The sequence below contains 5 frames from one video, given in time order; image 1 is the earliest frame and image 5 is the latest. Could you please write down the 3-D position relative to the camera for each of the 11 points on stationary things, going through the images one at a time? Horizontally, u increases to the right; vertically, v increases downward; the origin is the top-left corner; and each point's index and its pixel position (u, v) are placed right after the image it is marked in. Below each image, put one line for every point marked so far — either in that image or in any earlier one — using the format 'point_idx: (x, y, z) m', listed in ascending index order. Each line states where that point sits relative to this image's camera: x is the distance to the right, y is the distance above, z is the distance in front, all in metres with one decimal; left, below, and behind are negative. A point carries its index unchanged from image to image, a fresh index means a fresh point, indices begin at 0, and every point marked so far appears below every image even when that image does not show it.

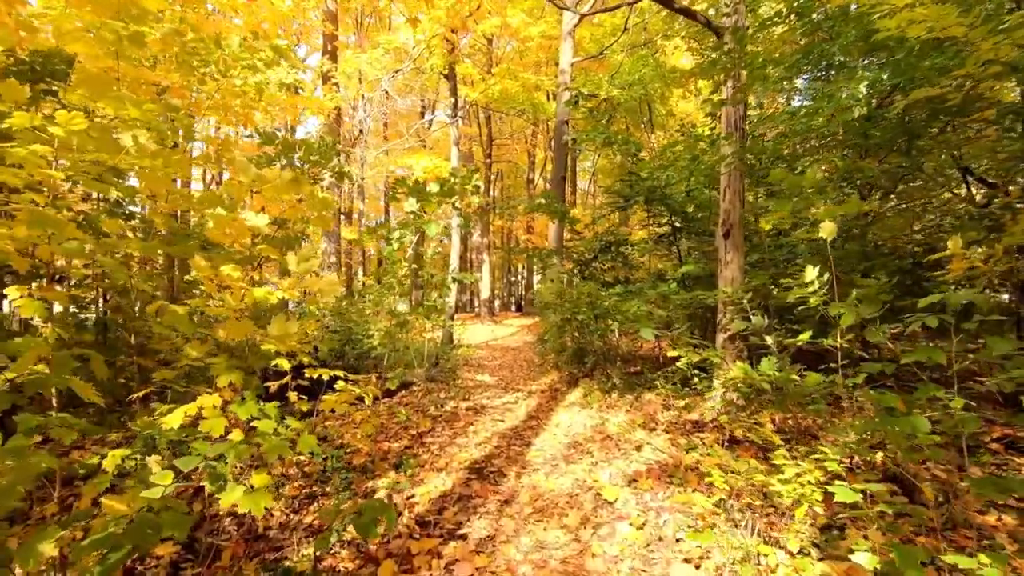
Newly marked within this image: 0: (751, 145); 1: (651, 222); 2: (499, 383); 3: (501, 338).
0: (+2.1, +1.2, +4.9) m
1: (+2.0, +0.9, +7.8) m
2: (-0.2, -1.4, +8.3) m
3: (-0.3, -1.2, +13.6) m
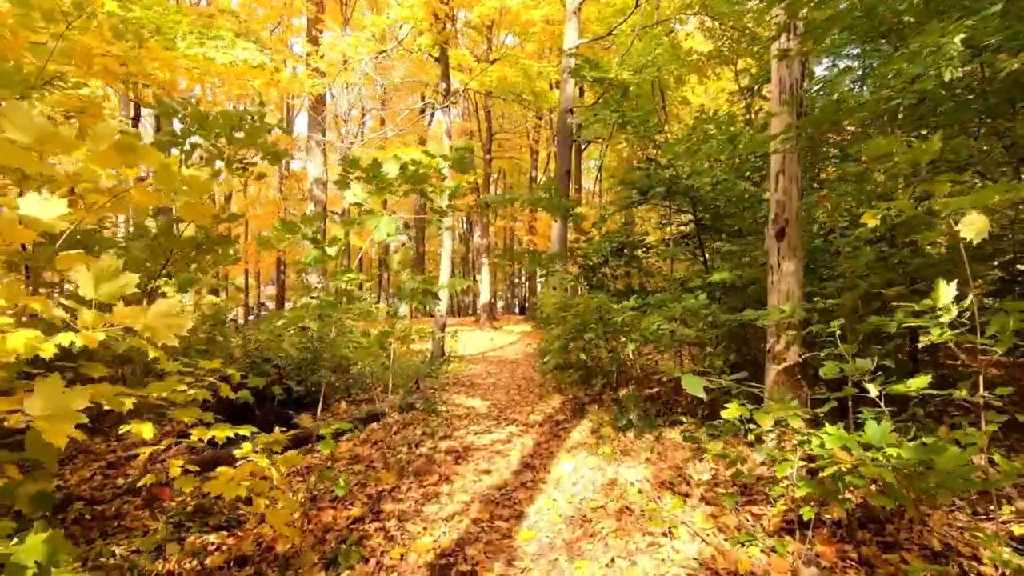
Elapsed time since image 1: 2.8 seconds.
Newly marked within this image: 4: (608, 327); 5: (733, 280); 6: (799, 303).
0: (+2.0, +1.1, +3.6) m
1: (+1.9, +0.8, +6.5) m
2: (-0.3, -1.6, +7.0) m
3: (-0.3, -1.3, +12.3) m
4: (+1.1, -0.4, +6.0) m
5: (+2.2, +0.1, +5.5) m
6: (+2.1, -0.1, +4.0) m
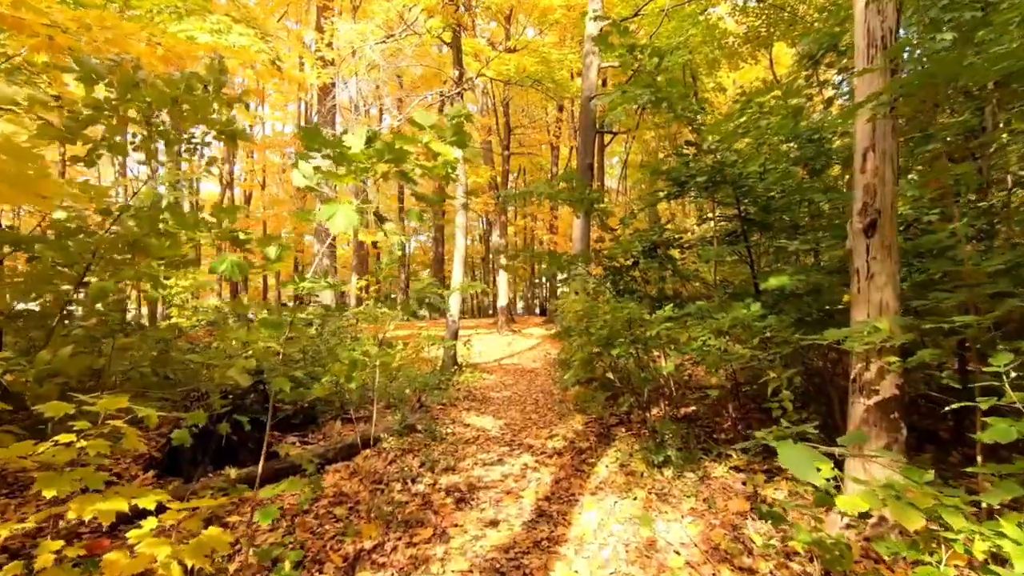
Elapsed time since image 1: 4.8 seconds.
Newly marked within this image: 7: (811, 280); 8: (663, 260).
0: (+2.0, +1.1, +2.7) m
1: (+2.0, +0.7, +5.6) m
2: (-0.1, -1.6, +6.2) m
3: (+0.1, -1.4, +11.5) m
4: (+1.2, -0.5, +5.1) m
5: (+2.3, 0.0, +4.6) m
6: (+2.1, -0.2, +3.1) m
7: (+2.5, +0.1, +4.6) m
8: (+1.5, +0.3, +5.6) m
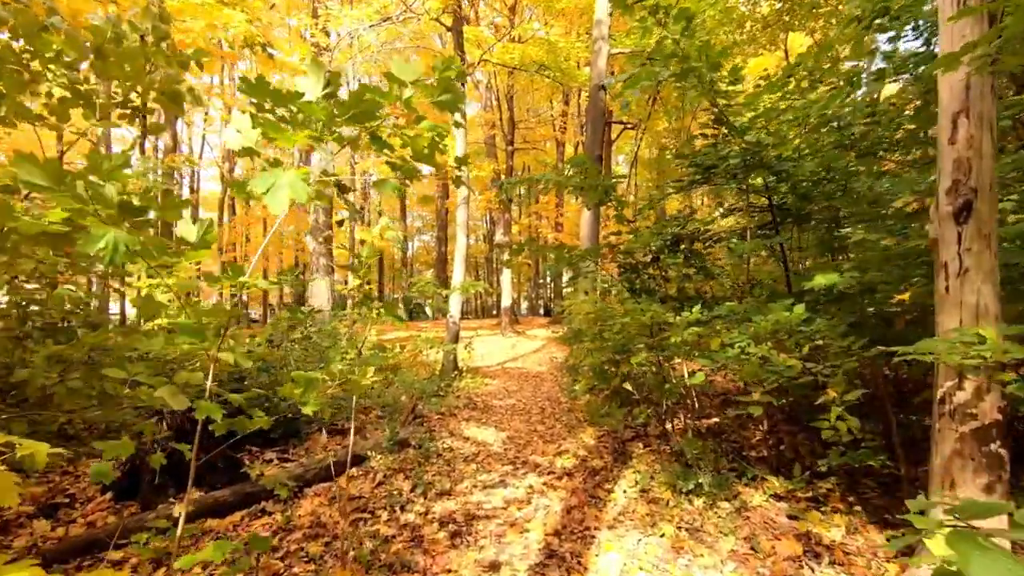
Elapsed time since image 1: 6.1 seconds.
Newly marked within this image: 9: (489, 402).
0: (+2.0, +1.1, +2.0) m
1: (+2.1, +0.8, +5.0) m
2: (-0.1, -1.6, +5.6) m
3: (+0.2, -1.4, +10.9) m
4: (+1.2, -0.5, +4.5) m
5: (+2.4, 0.0, +3.9) m
6: (+2.2, -0.2, +2.4) m
7: (+2.5, +0.1, +4.0) m
8: (+1.6, +0.3, +5.0) m
9: (-0.3, -1.6, +7.5) m
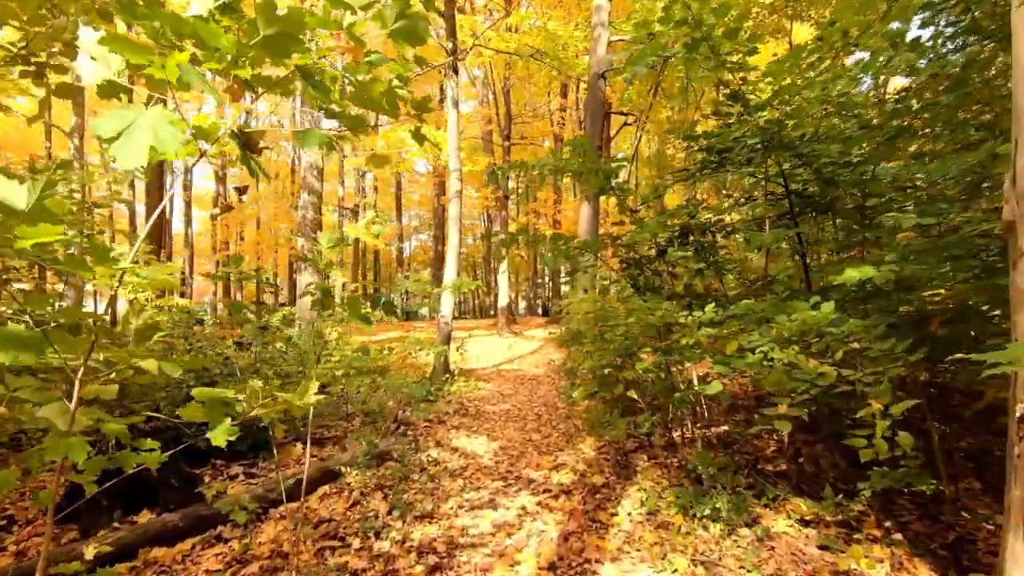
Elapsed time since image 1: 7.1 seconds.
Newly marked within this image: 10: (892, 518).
0: (+2.0, +1.1, +1.6) m
1: (+2.0, +0.8, +4.5) m
2: (-0.1, -1.6, +5.1) m
3: (+0.1, -1.4, +10.4) m
4: (+1.2, -0.5, +4.0) m
5: (+2.3, 0.0, +3.5) m
6: (+2.1, -0.2, +1.9) m
7: (+2.5, +0.1, +3.5) m
8: (+1.5, +0.3, +4.5) m
9: (-0.4, -1.5, +7.1) m
10: (+2.3, -1.4, +3.4) m
